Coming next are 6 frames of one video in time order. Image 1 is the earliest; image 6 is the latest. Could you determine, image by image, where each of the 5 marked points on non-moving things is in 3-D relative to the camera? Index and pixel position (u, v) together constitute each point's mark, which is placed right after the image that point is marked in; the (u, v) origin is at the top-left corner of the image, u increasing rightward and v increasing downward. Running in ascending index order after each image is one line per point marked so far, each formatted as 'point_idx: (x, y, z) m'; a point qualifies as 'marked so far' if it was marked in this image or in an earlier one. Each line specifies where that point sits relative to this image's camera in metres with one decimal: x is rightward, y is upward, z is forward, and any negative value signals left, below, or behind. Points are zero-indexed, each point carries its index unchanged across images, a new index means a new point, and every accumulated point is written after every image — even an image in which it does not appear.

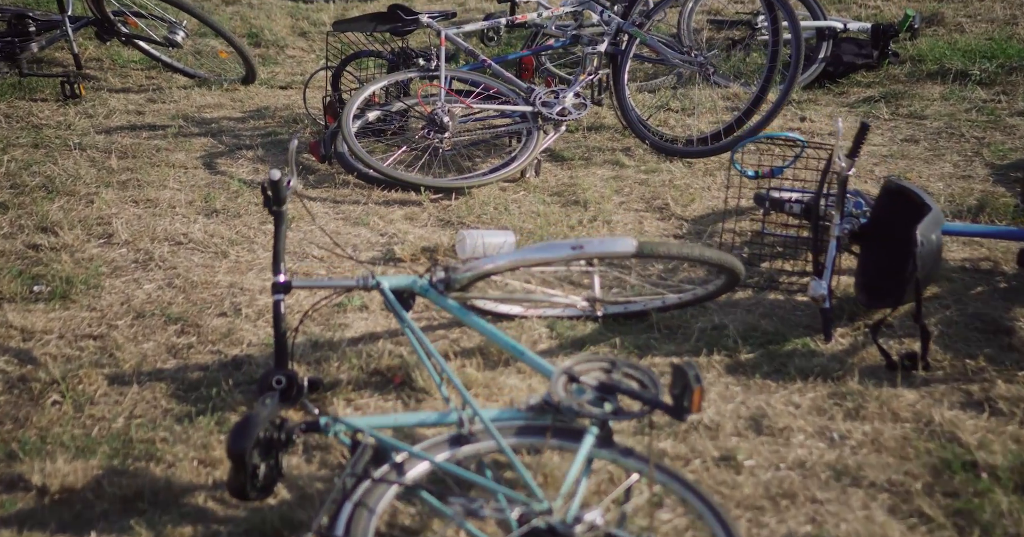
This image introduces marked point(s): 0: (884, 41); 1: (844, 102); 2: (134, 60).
0: (+2.2, +1.3, +7.3) m
1: (+1.8, +0.9, +6.7) m
2: (-2.3, +1.3, +7.4) m
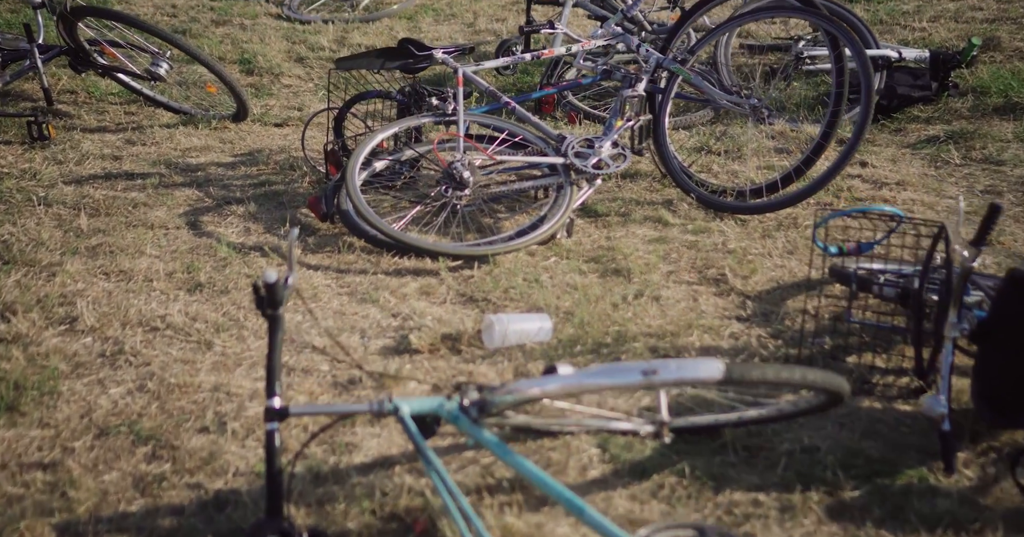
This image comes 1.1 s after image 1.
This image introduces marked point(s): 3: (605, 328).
0: (+2.3, +1.1, +6.6) m
1: (+1.9, +0.6, +6.0) m
2: (-2.2, +1.0, +6.7) m
3: (+0.3, -0.2, +4.1) m
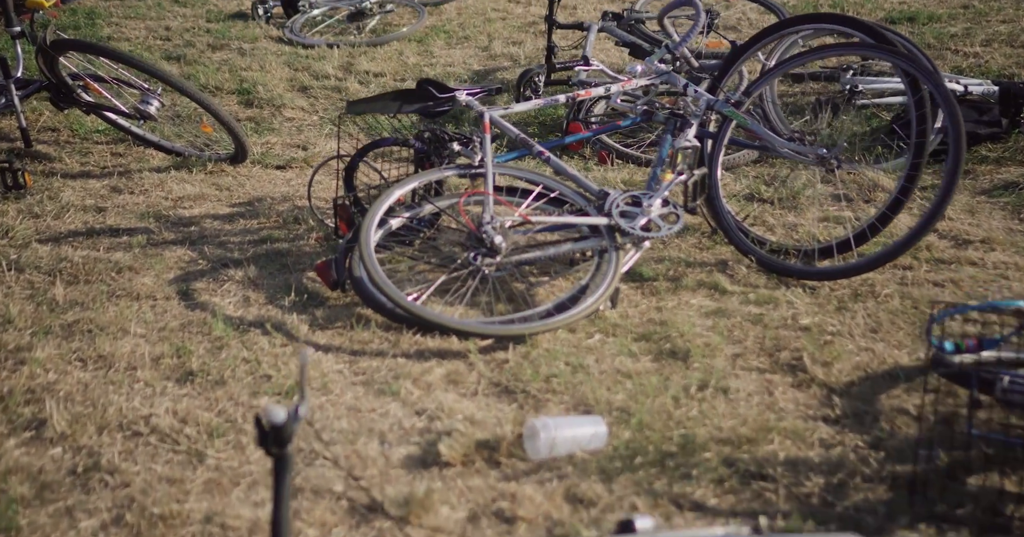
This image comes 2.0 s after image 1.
0: (+2.4, +0.8, +6.0) m
1: (+2.0, +0.4, +5.4) m
2: (-2.0, +0.7, +6.1) m
3: (+0.4, -0.4, +3.4) m
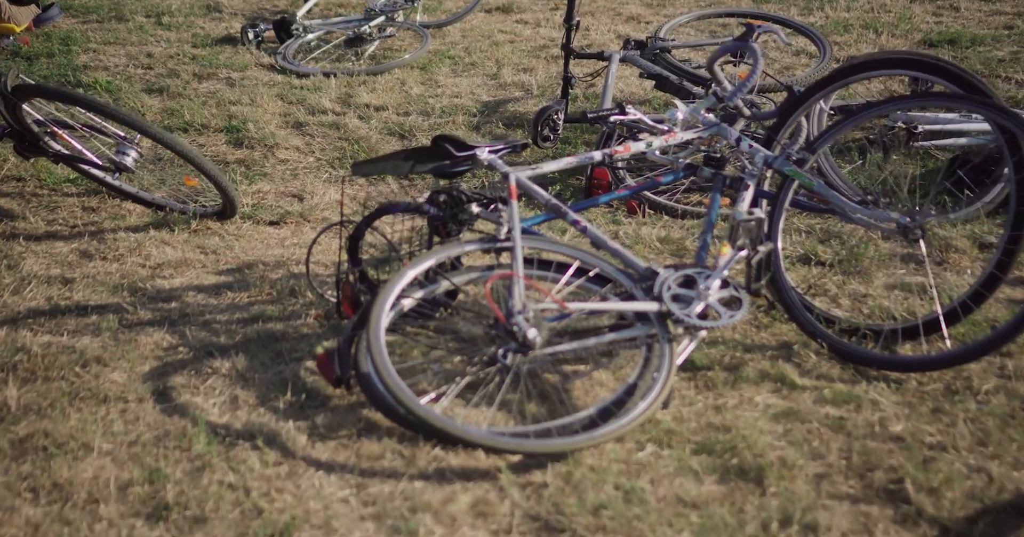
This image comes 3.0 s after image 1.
0: (+2.5, +0.5, +5.4) m
1: (+2.1, +0.1, +4.8) m
2: (-2.0, +0.4, +5.5) m
3: (+0.5, -0.7, +2.8) m
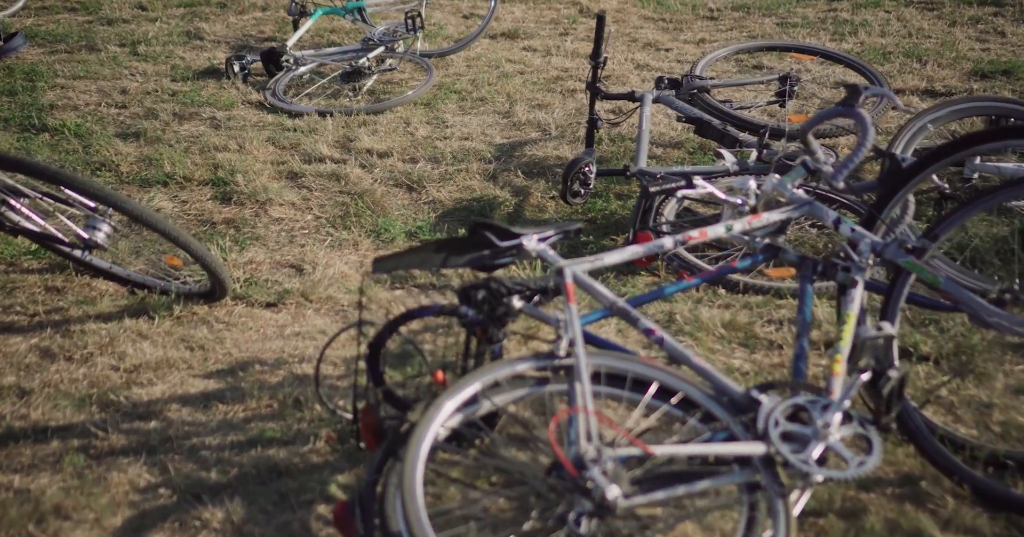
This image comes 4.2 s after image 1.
0: (+2.7, +0.2, +4.6) m
1: (+2.3, -0.2, +4.0) m
2: (-1.8, +0.1, +4.7) m
3: (+0.7, -1.0, +2.0) m
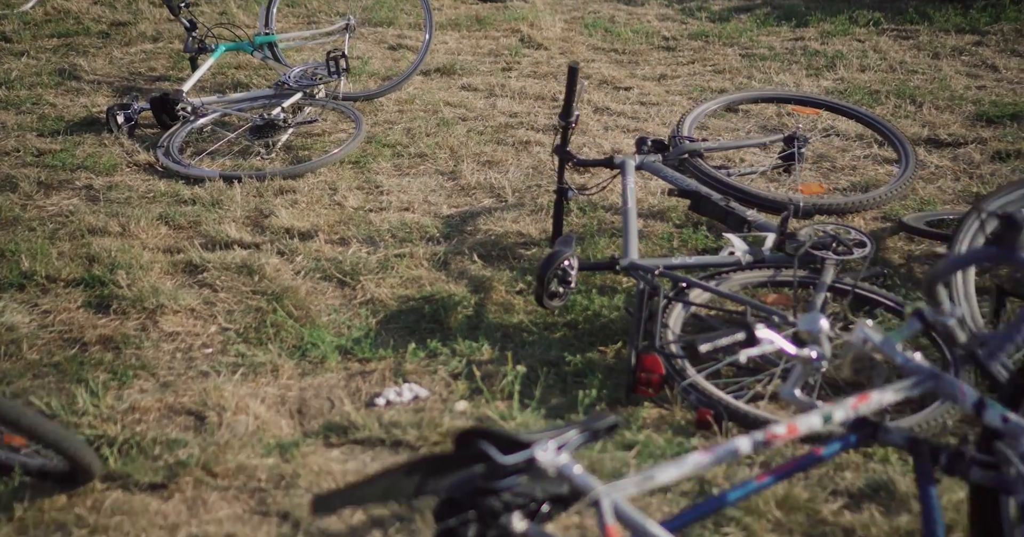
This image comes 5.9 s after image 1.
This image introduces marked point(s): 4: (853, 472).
0: (+2.6, -0.2, +3.7) m
1: (+2.2, -0.6, +3.0) m
2: (-1.9, -0.4, +3.4) m
3: (+0.9, -1.4, +0.9) m
4: (+1.0, -0.6, +3.6) m
